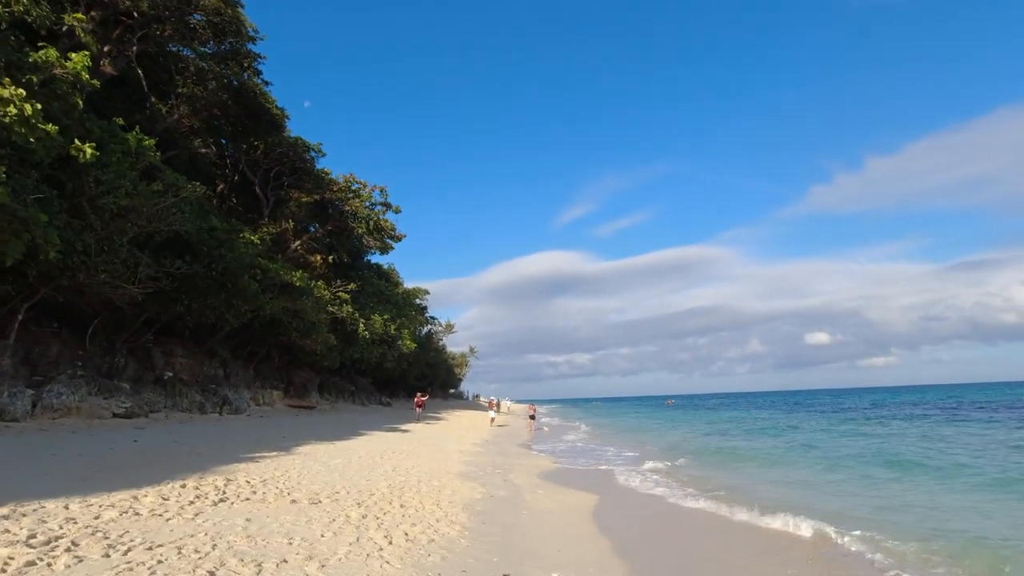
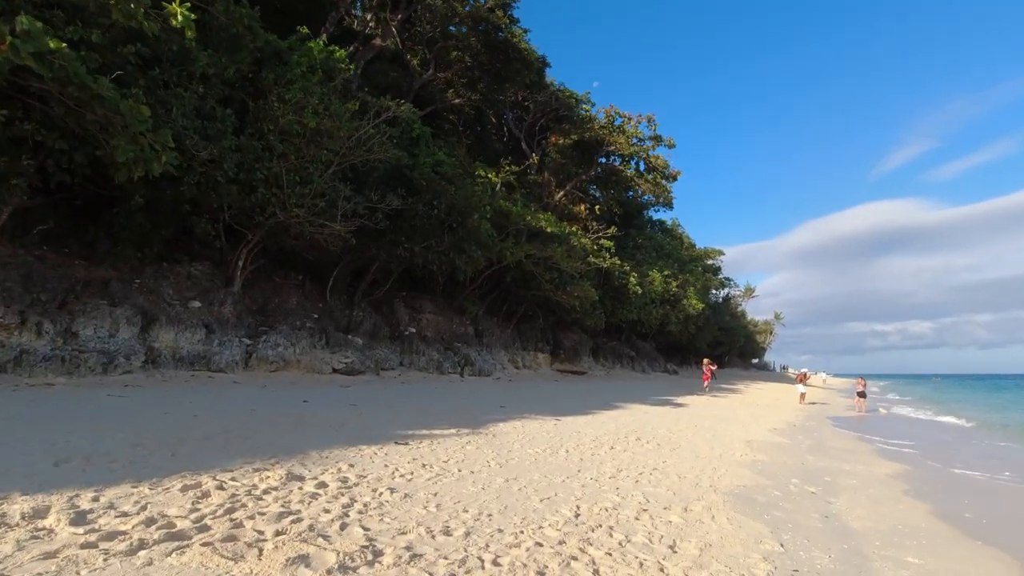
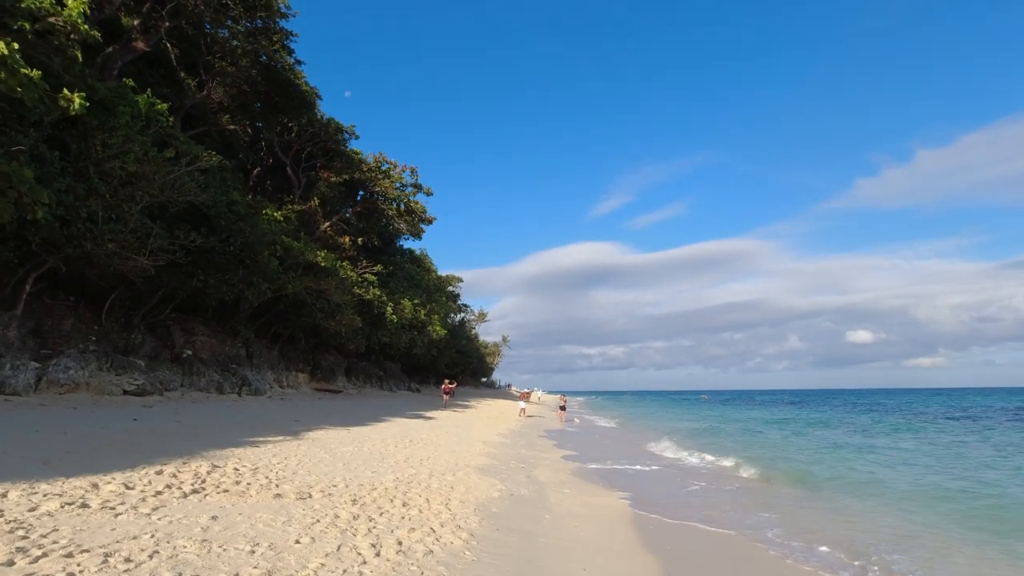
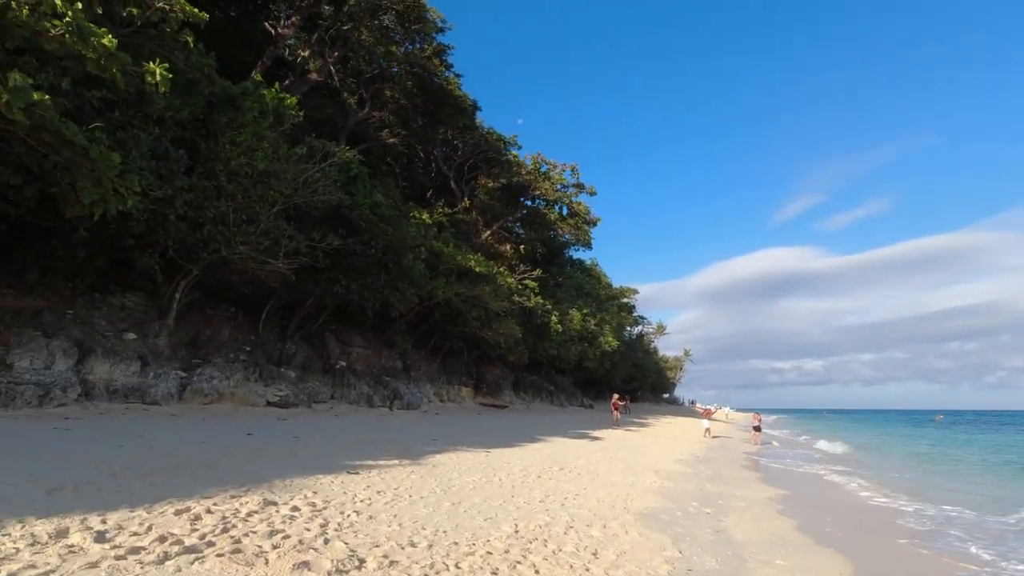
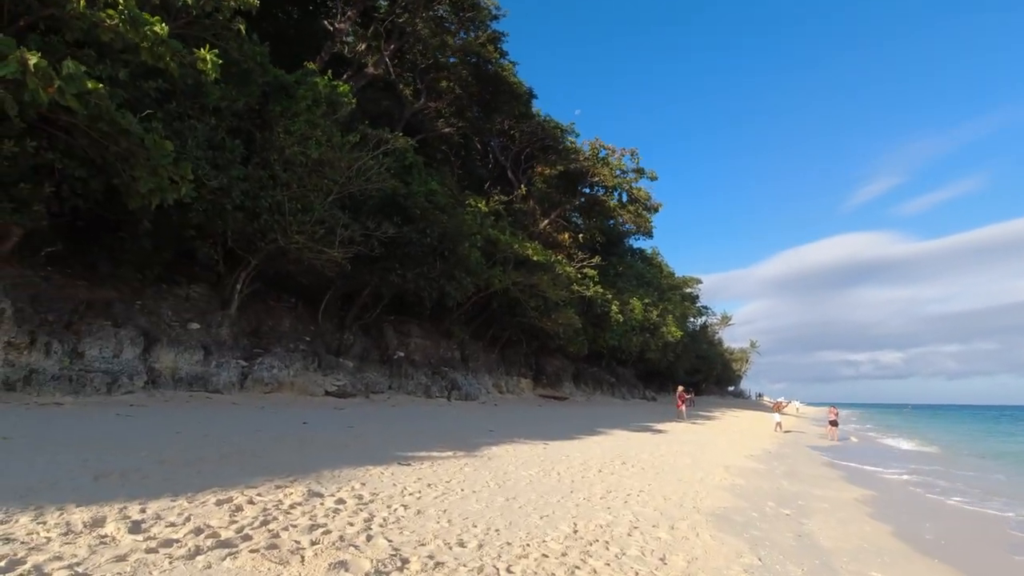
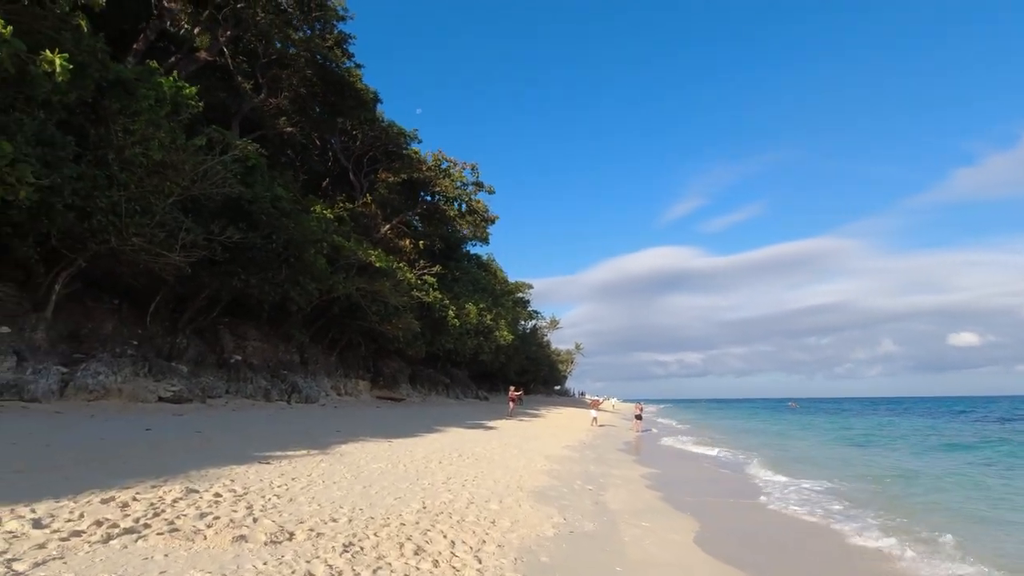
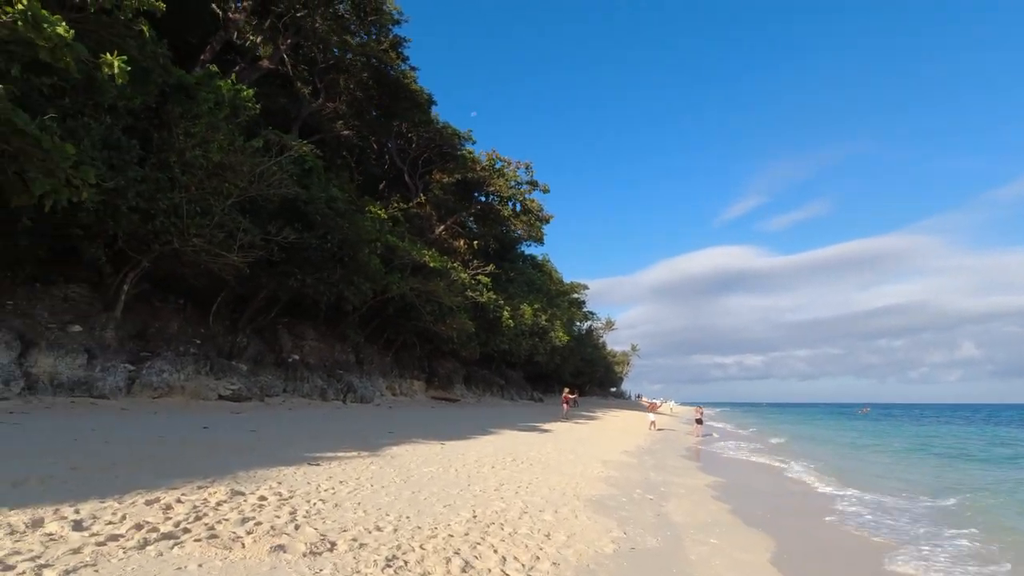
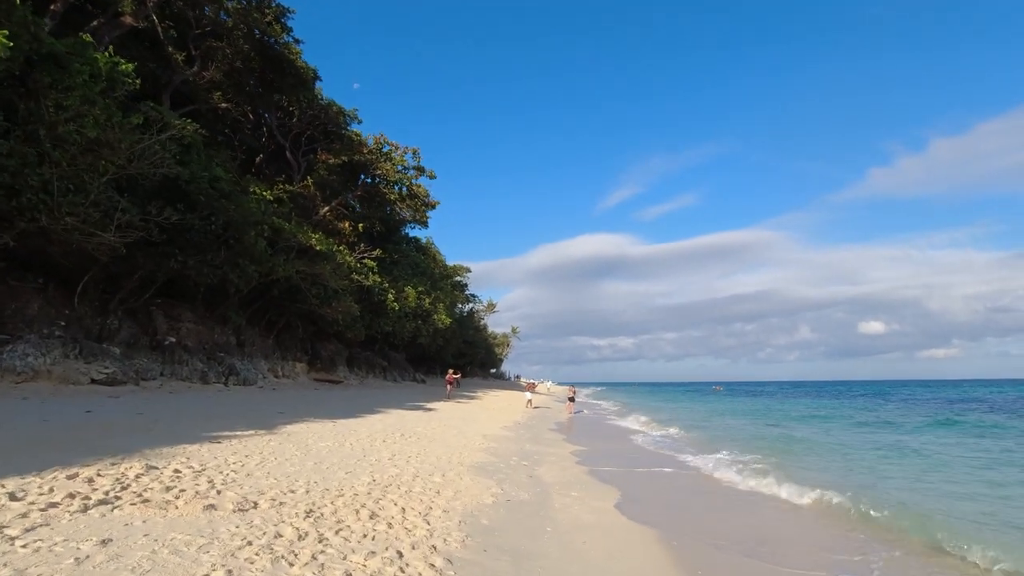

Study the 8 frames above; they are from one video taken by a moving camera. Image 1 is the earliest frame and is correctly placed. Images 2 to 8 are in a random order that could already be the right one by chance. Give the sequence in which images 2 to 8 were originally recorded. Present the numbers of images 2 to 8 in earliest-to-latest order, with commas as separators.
3, 8, 6, 7, 4, 5, 2
